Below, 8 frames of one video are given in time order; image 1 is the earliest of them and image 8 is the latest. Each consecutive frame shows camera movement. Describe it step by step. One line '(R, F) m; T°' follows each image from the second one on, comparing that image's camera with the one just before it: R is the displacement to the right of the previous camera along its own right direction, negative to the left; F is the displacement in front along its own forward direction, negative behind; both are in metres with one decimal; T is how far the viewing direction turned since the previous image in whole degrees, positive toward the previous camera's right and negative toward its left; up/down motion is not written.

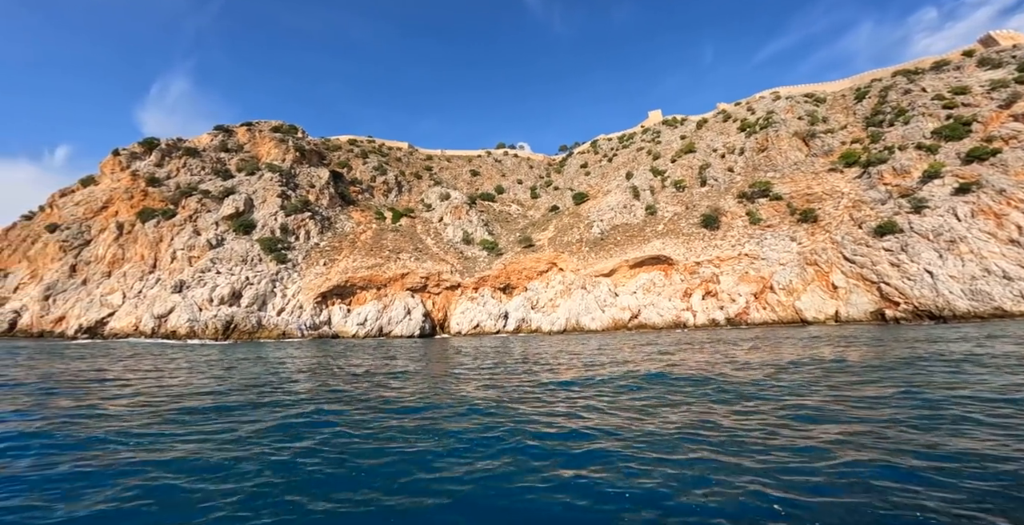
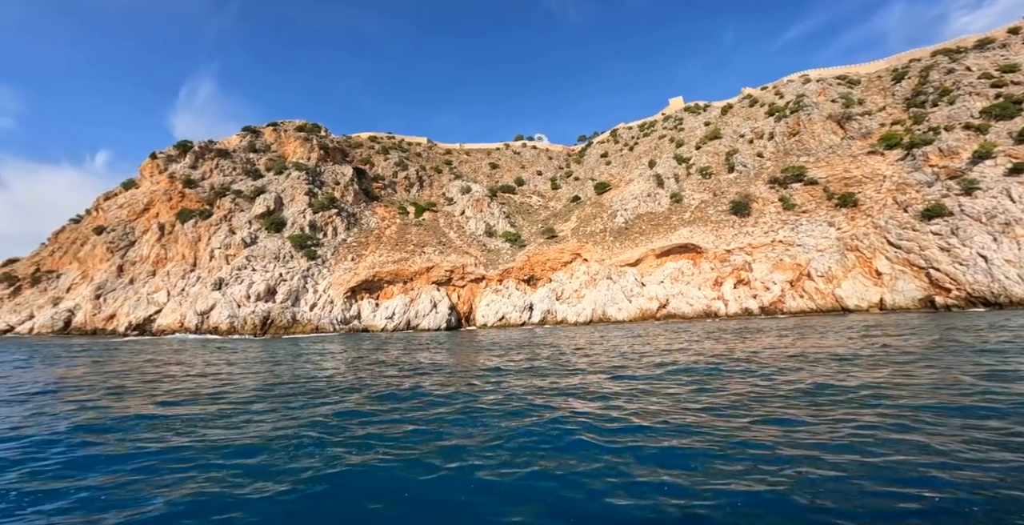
(-0.8, -0.1) m; -2°
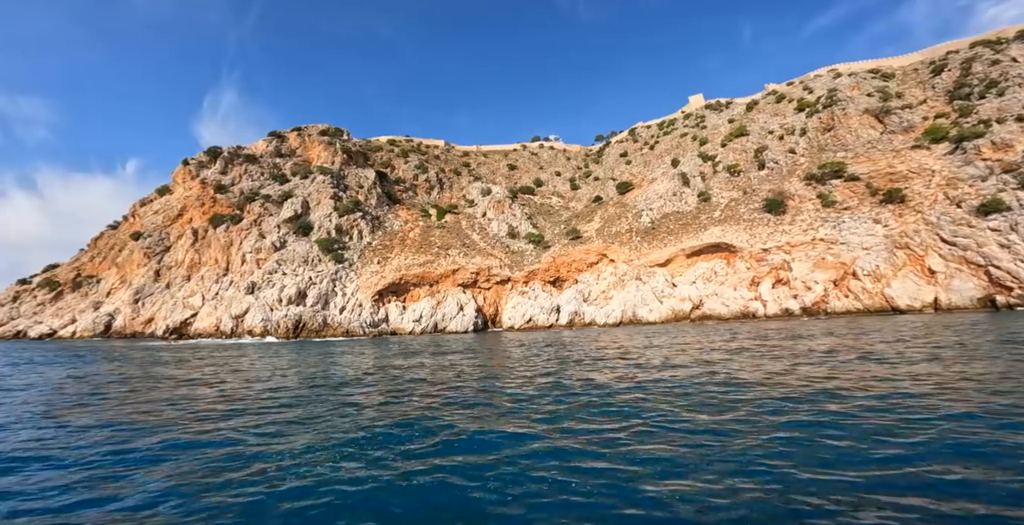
(-1.3, +0.2) m; -2°
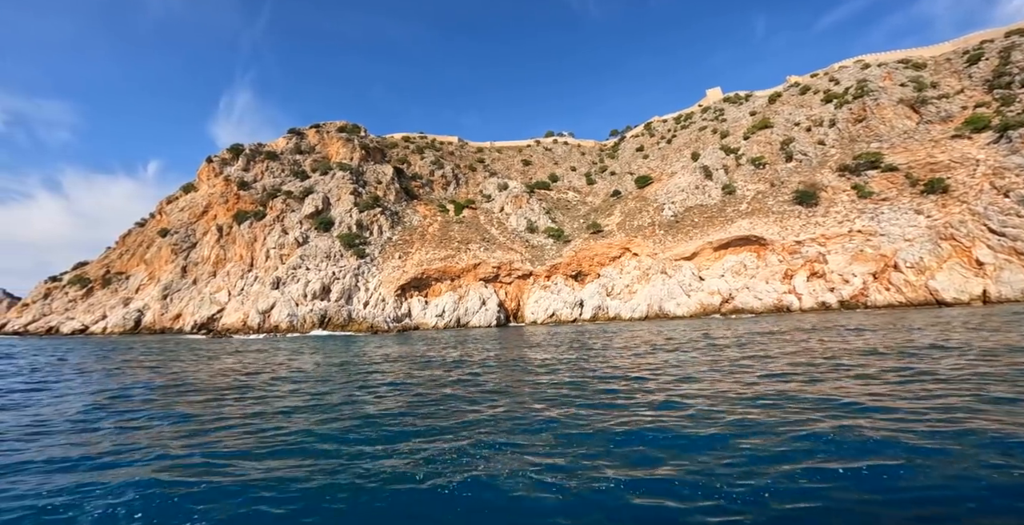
(-1.4, +0.2) m; -1°
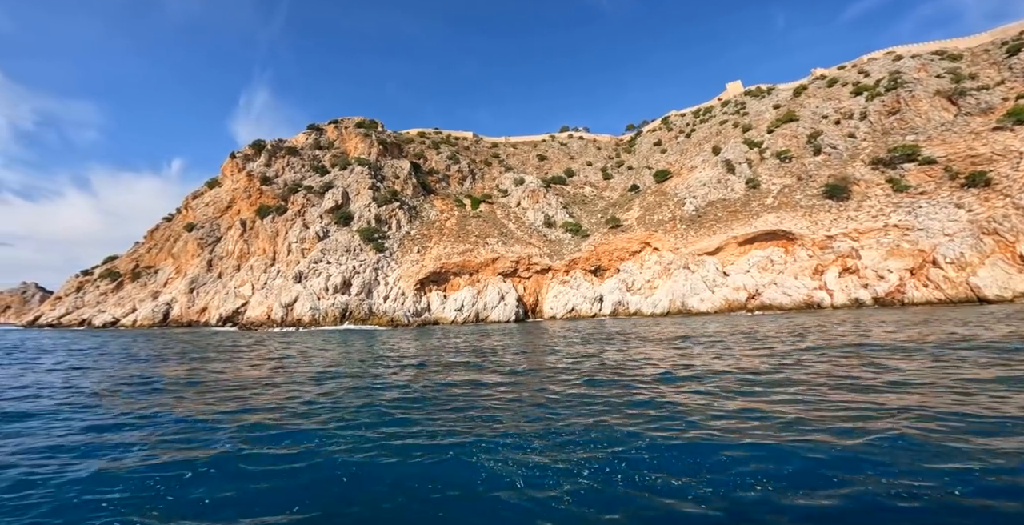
(-0.8, +0.1) m; -1°
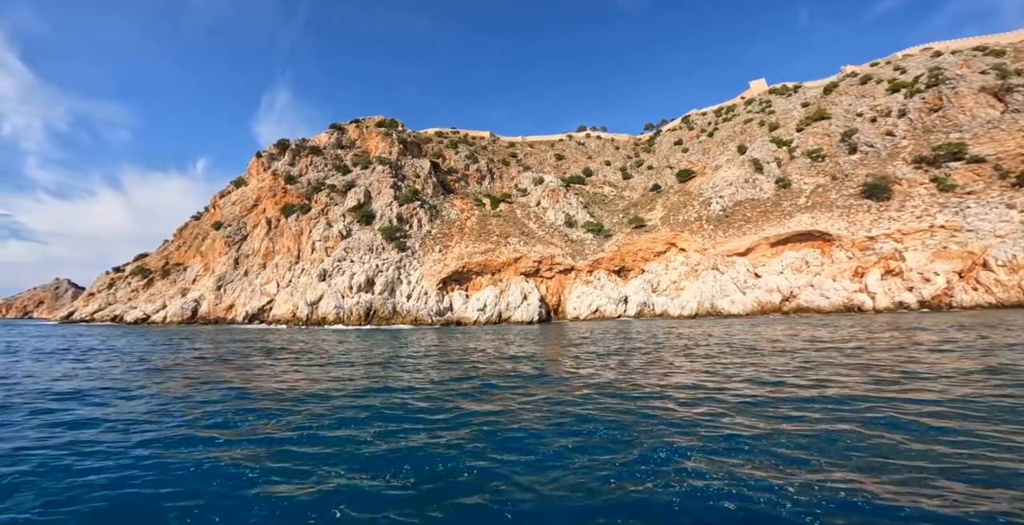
(-1.1, +0.3) m; -1°
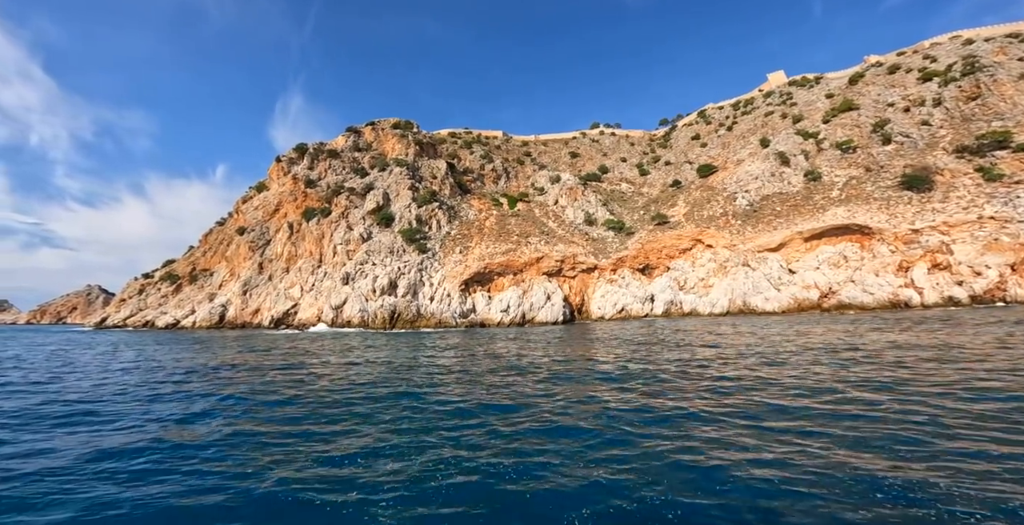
(-1.3, +0.4) m; -1°
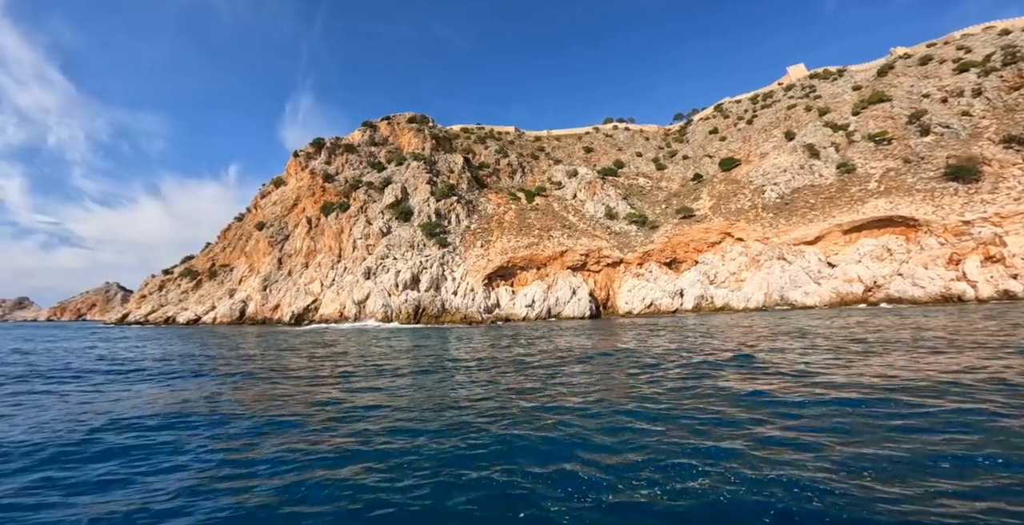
(-2.0, +0.7) m; 0°
